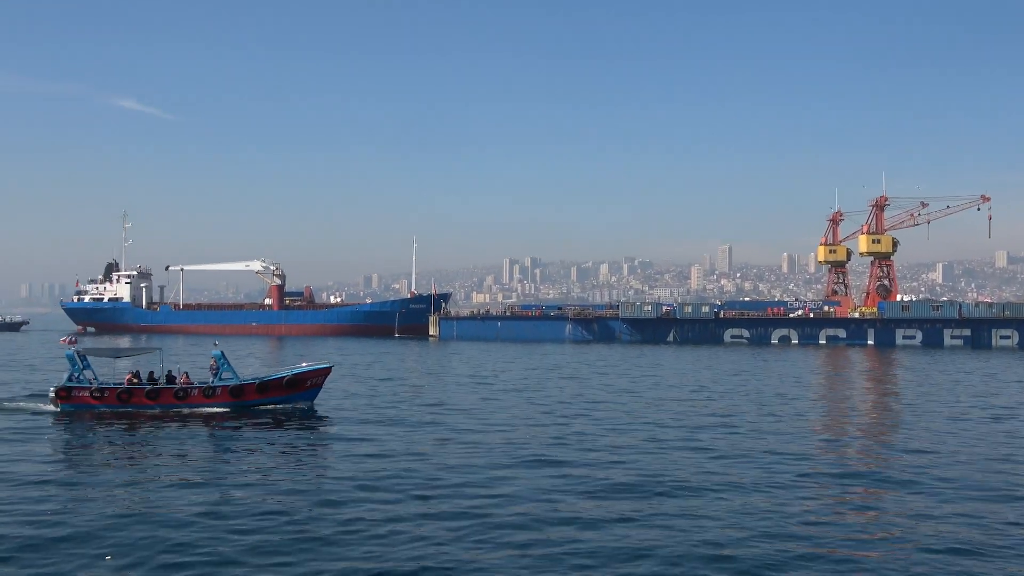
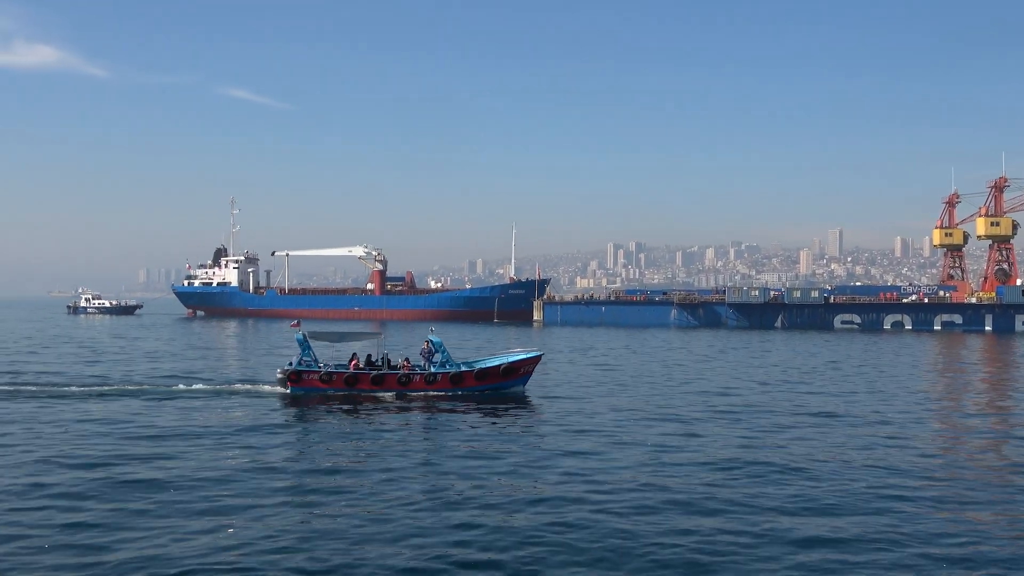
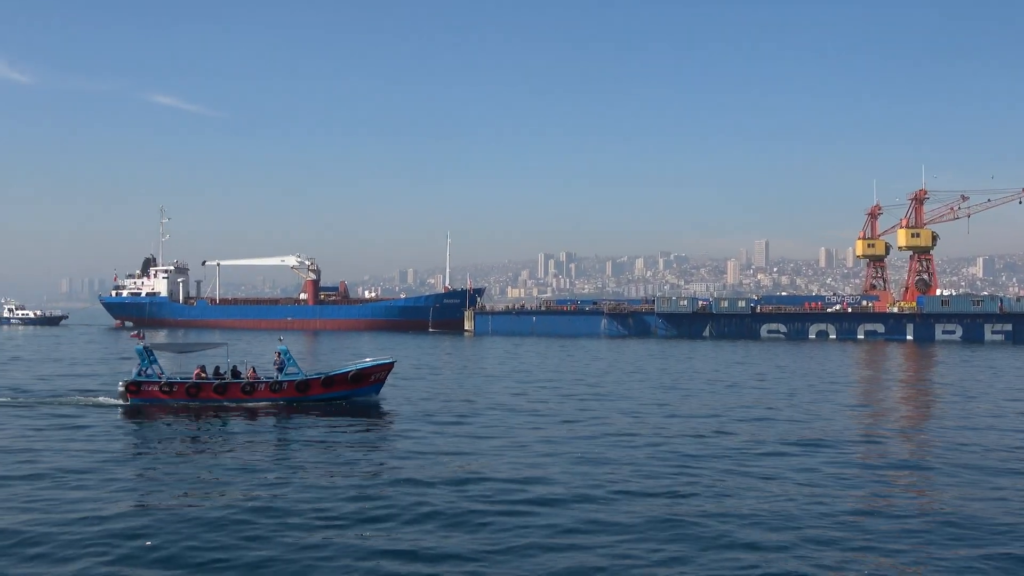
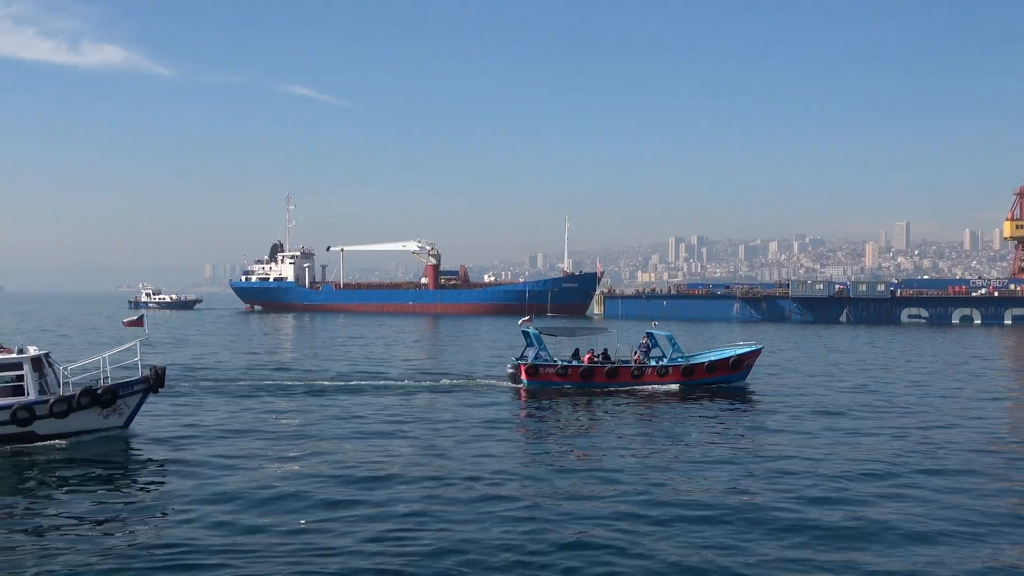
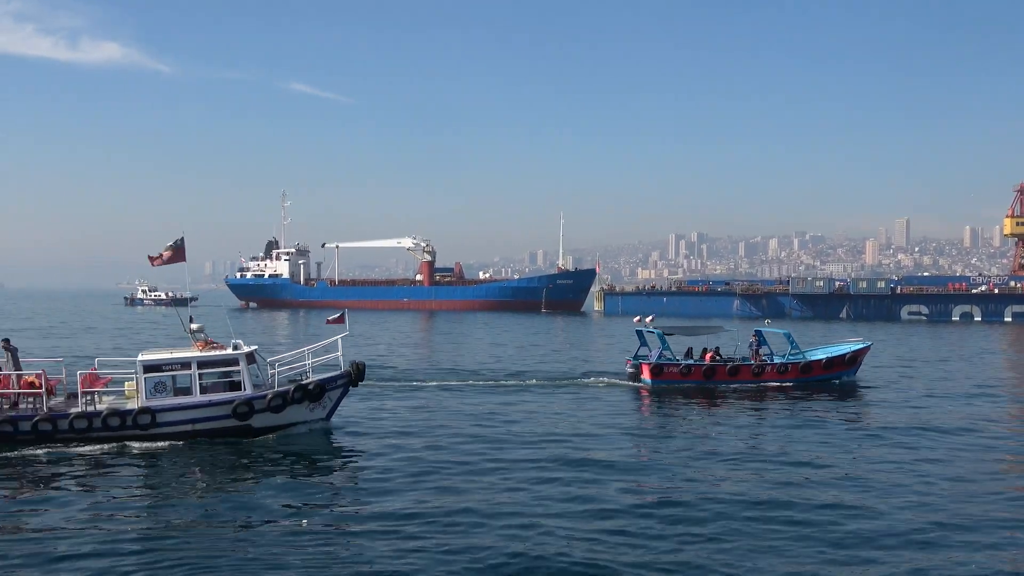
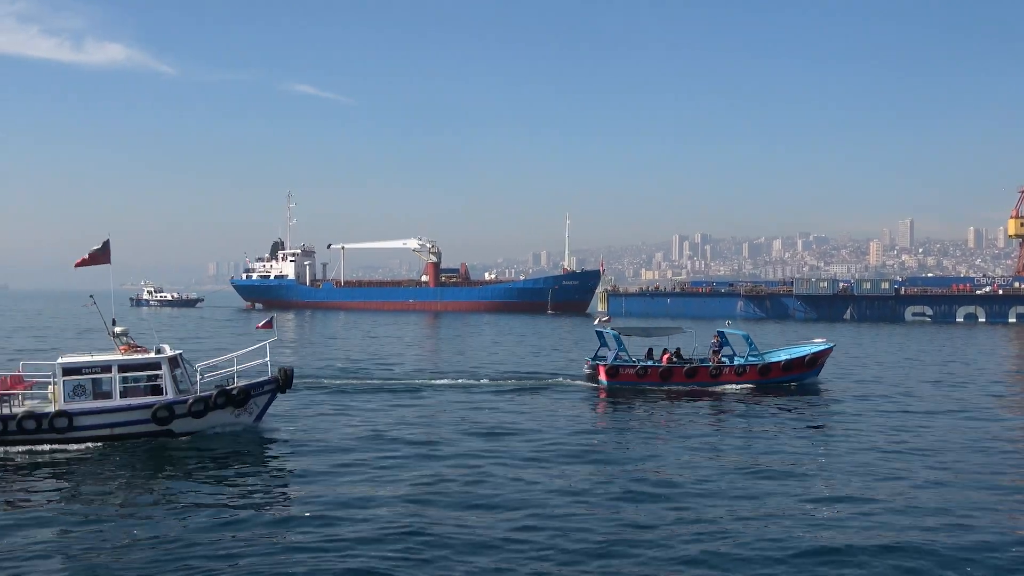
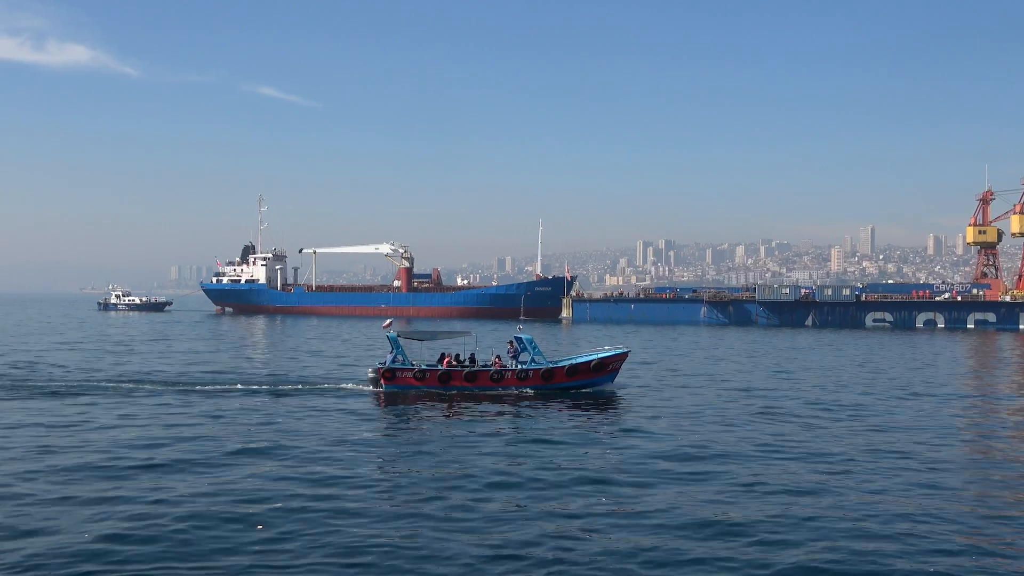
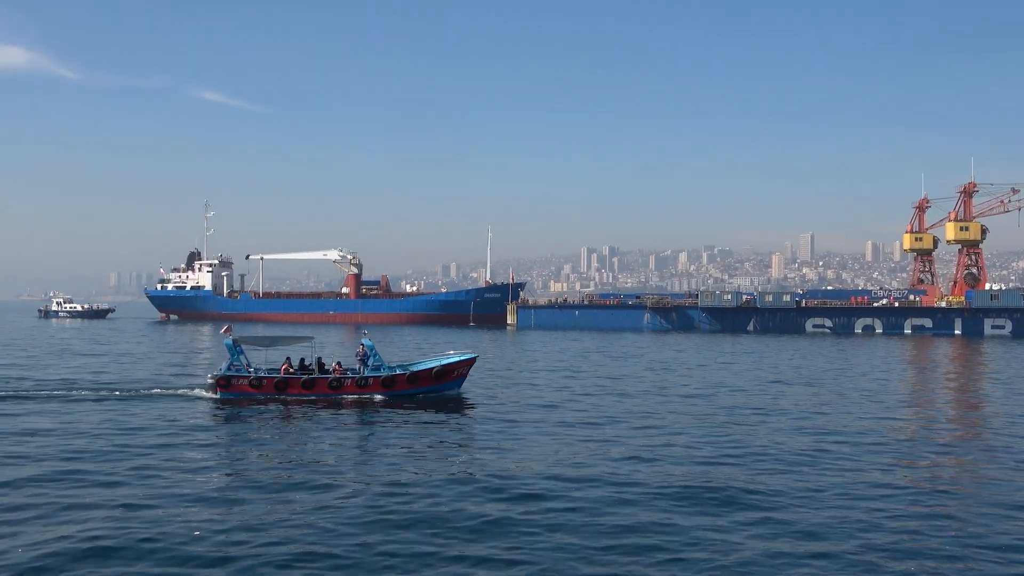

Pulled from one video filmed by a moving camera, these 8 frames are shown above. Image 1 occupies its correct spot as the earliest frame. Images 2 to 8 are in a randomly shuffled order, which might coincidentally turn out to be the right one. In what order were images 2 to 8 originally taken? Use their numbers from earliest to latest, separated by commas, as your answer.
3, 8, 2, 7, 4, 6, 5
